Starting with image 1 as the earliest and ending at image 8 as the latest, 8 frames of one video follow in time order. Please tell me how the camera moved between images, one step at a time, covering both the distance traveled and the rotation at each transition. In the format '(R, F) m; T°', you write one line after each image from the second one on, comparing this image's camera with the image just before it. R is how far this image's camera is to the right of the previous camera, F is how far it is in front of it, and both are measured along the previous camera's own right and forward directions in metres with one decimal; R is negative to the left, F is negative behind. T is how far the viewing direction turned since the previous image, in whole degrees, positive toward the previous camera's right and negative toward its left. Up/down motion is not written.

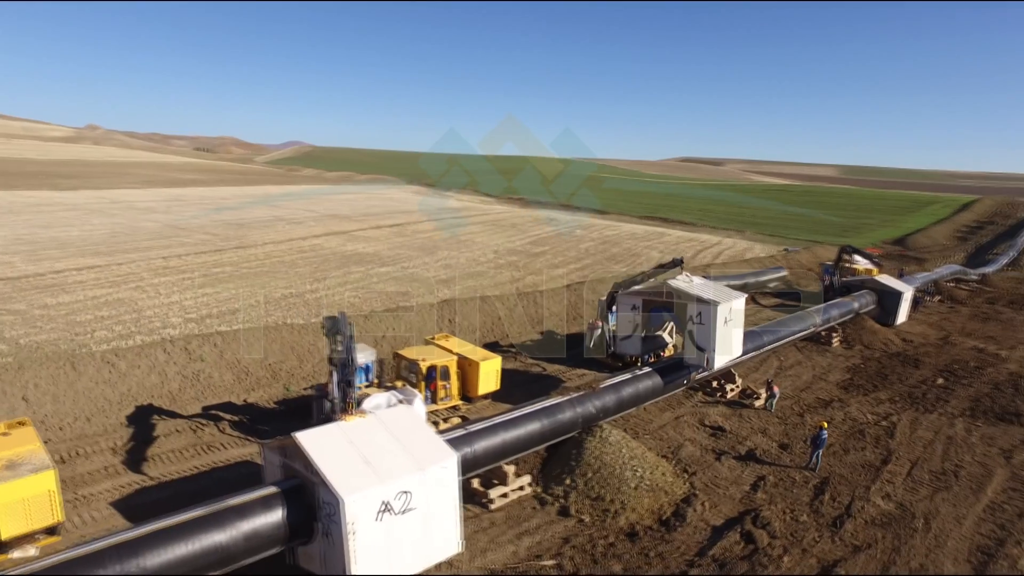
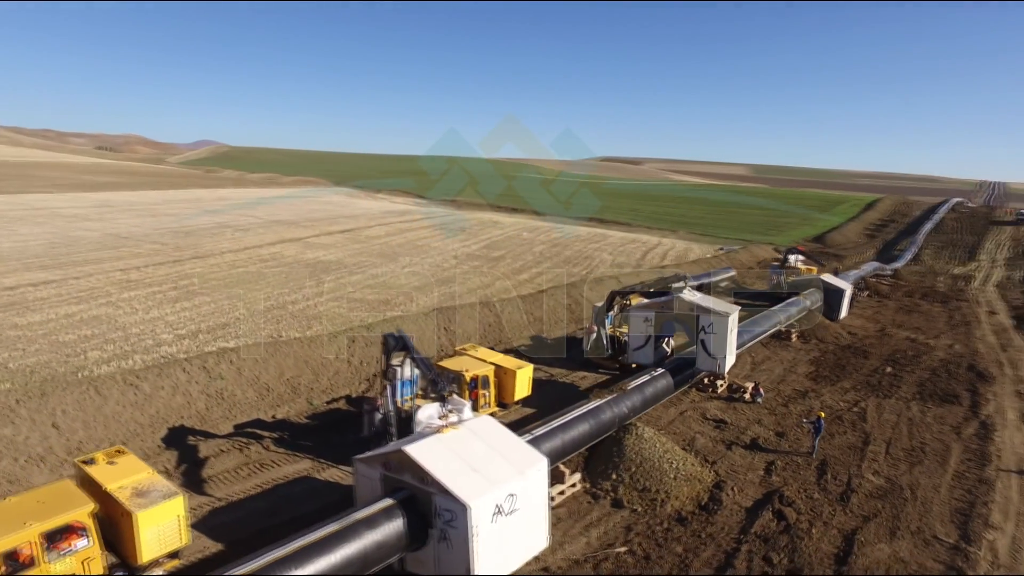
(-2.0, -0.7) m; +7°
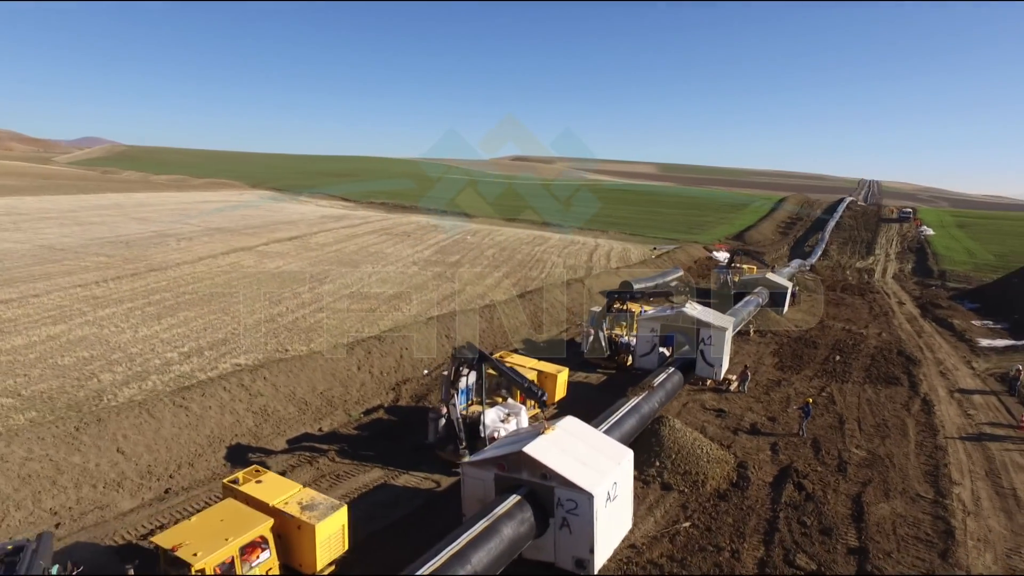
(-2.6, -1.0) m; +8°
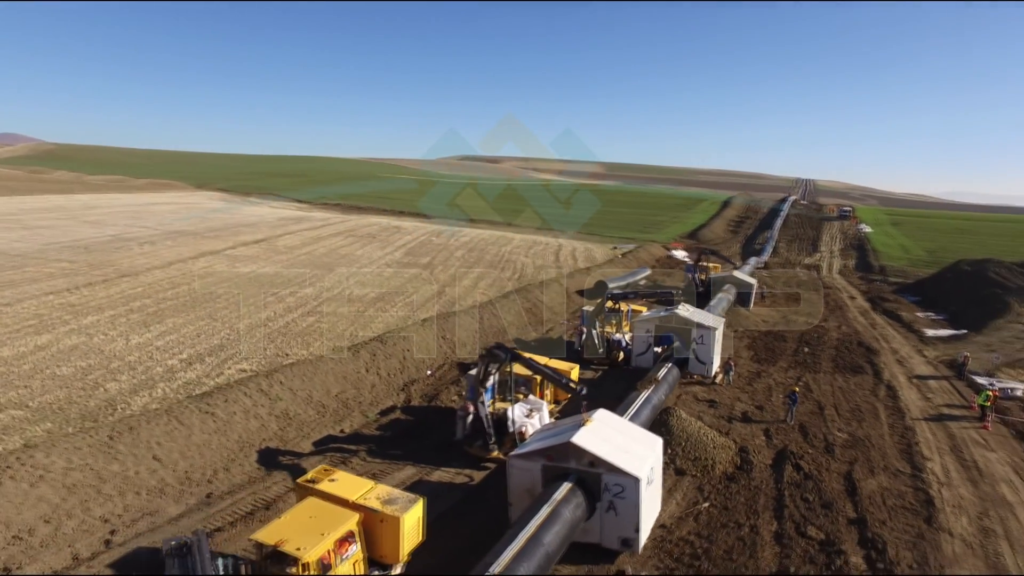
(-1.5, -0.6) m; +5°
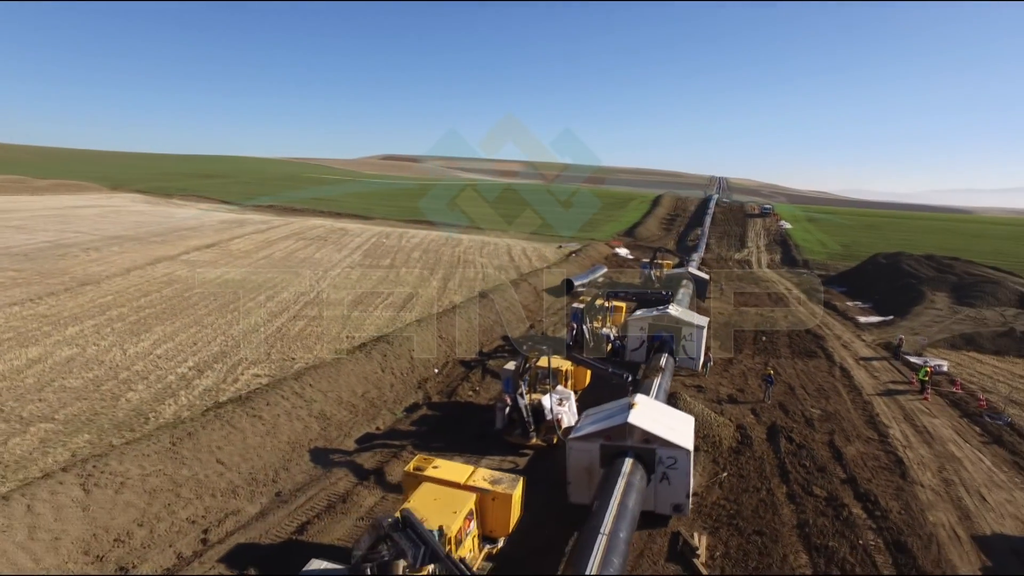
(-2.4, -0.9) m; +7°
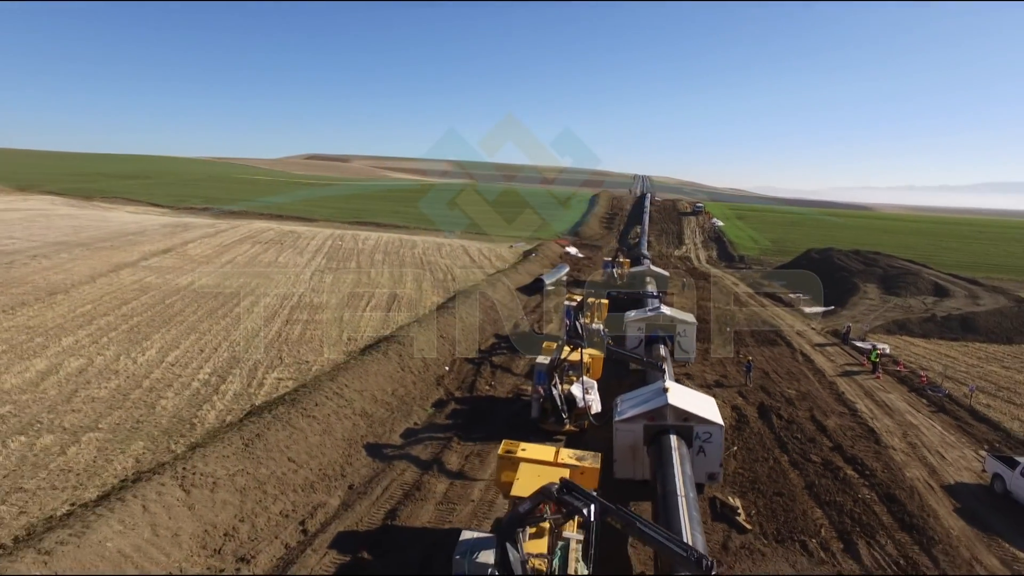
(-2.5, -1.0) m; +7°
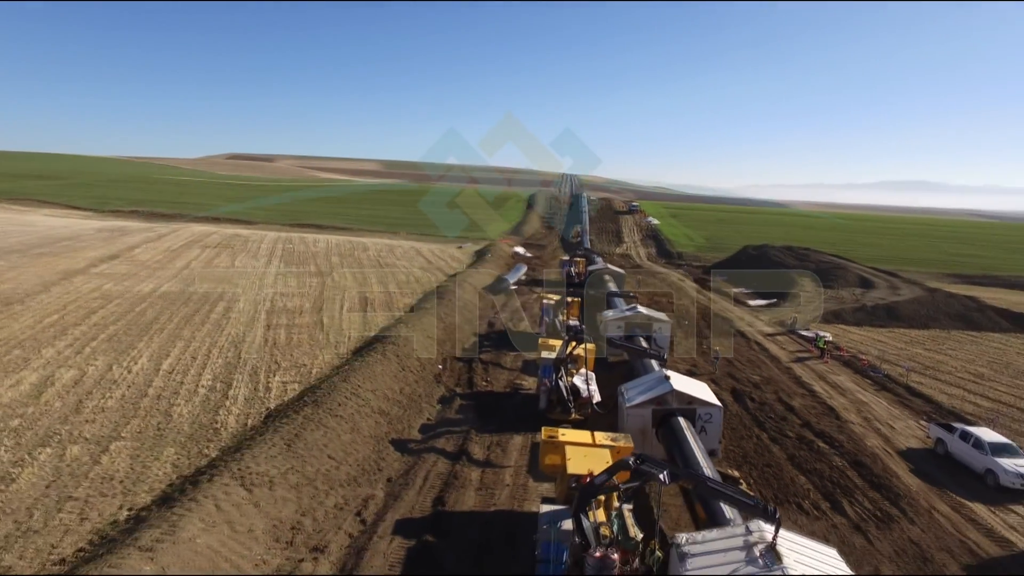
(-2.0, -0.9) m; +7°
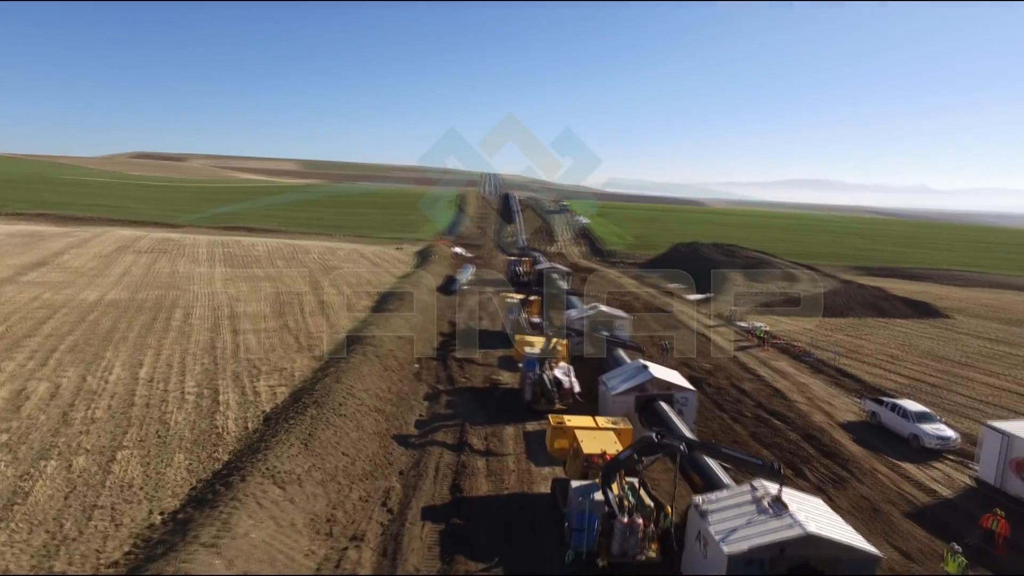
(-1.7, -0.9) m; +7°
